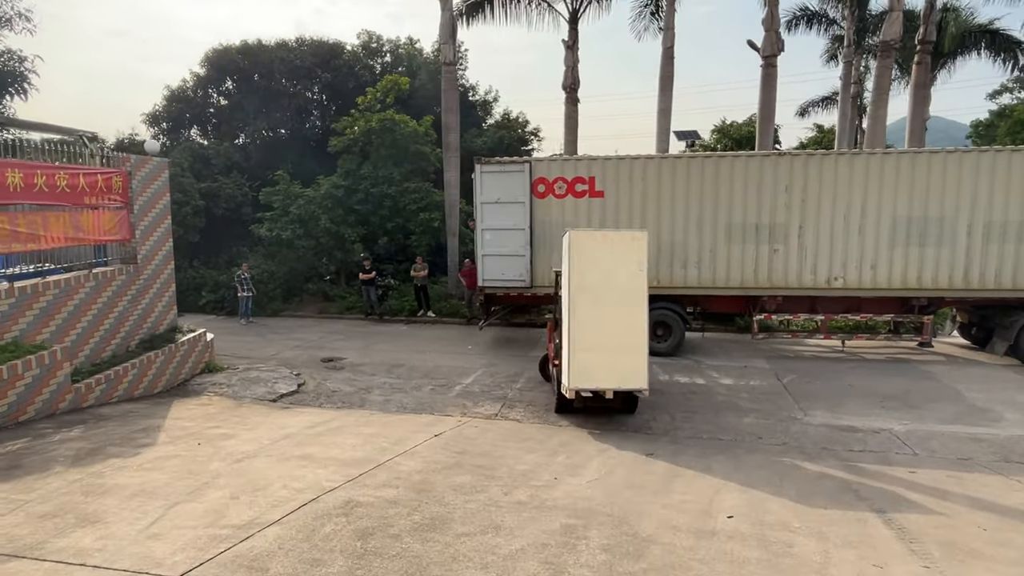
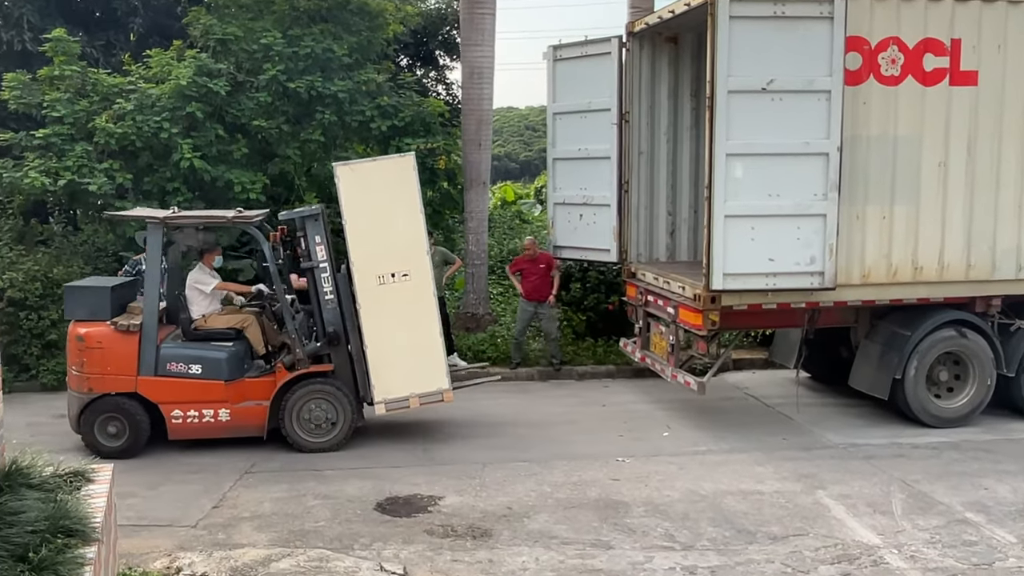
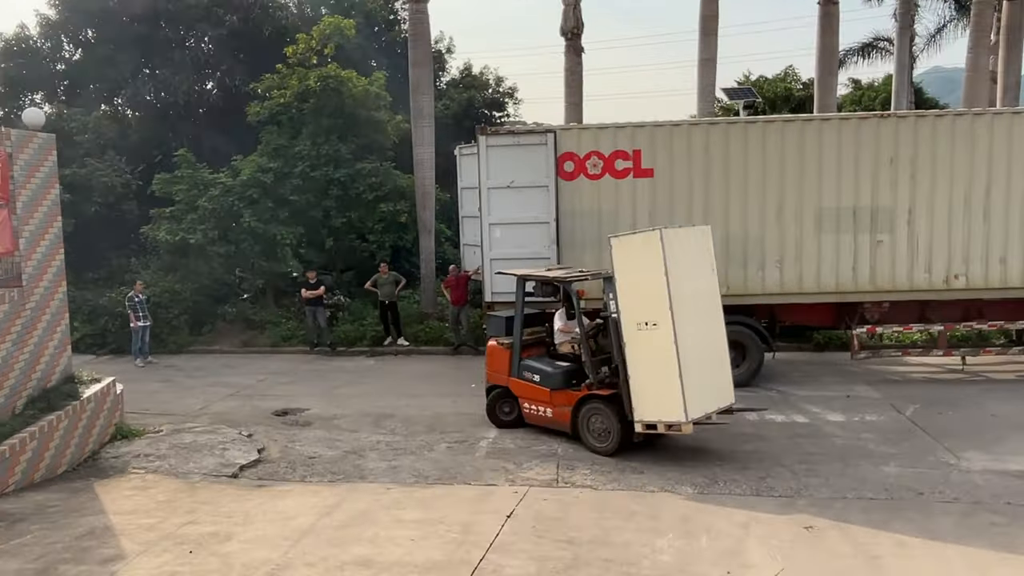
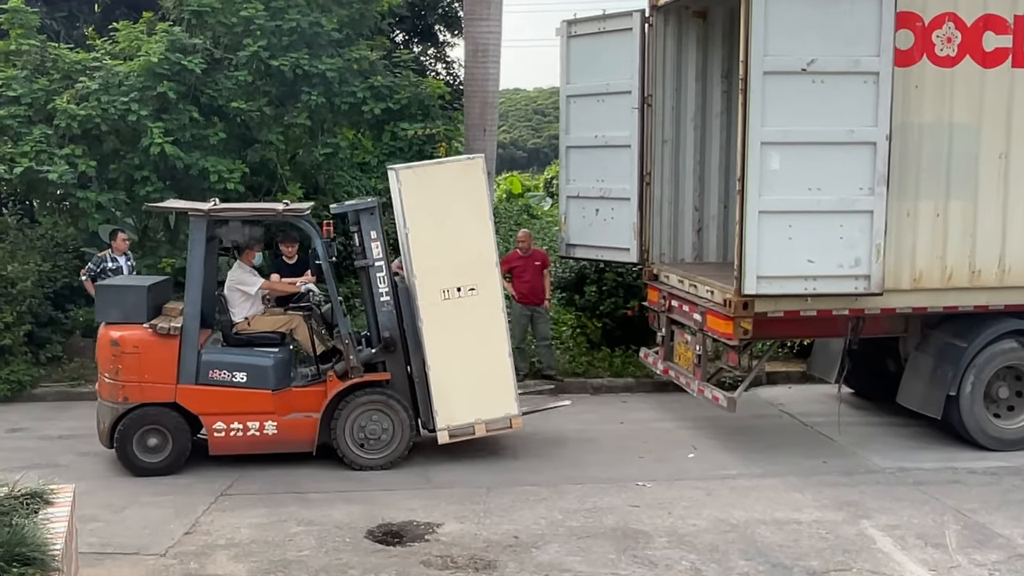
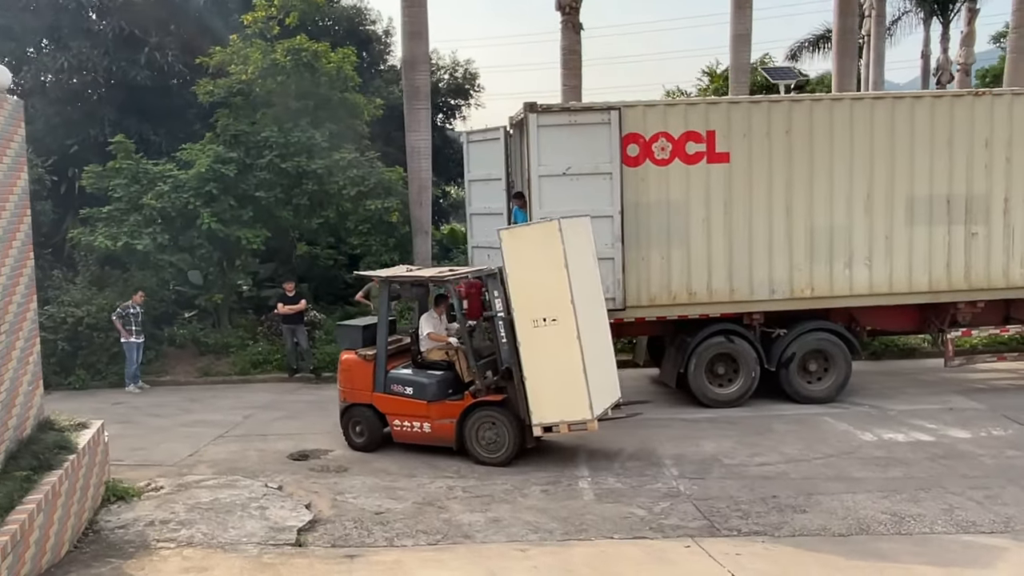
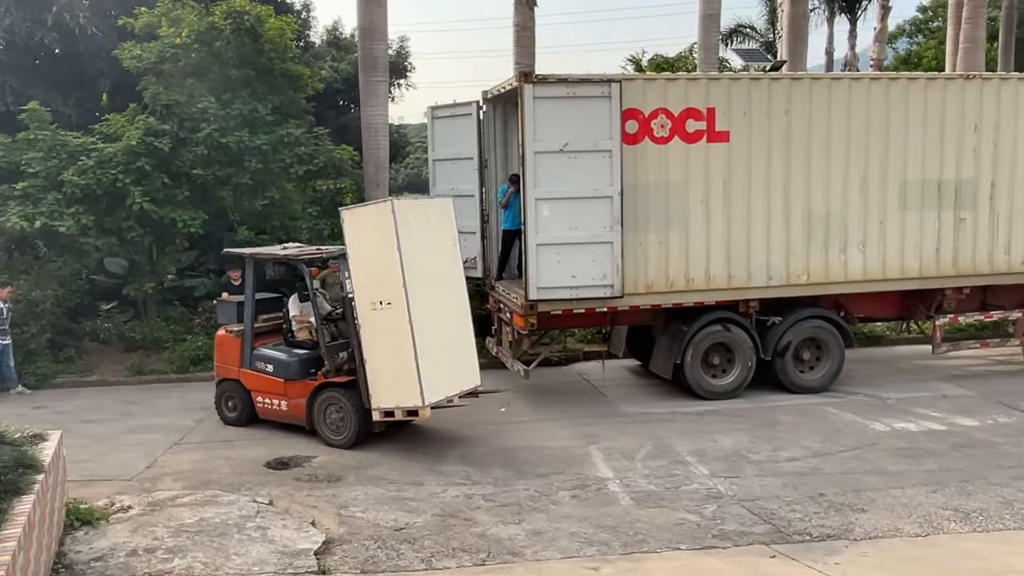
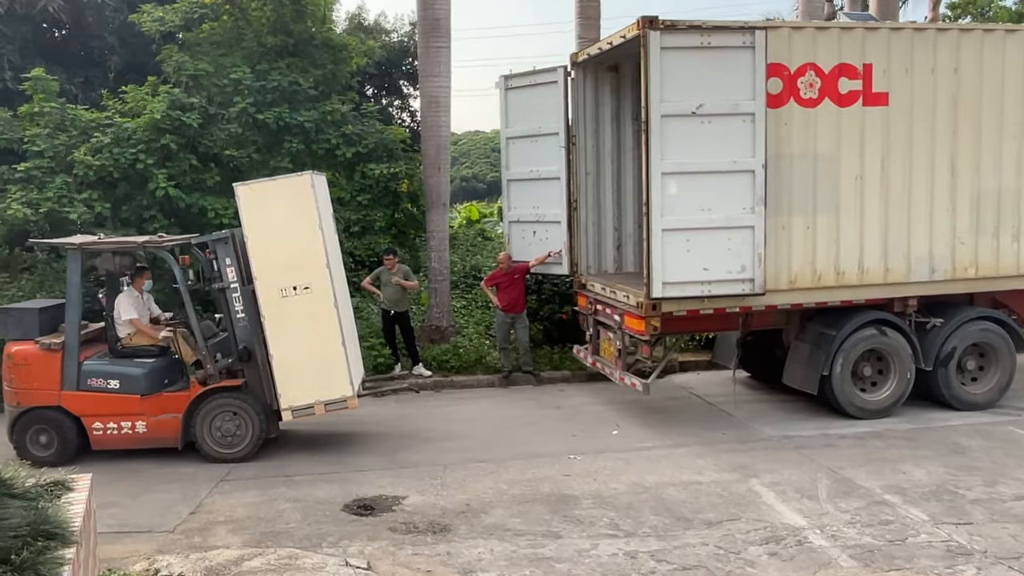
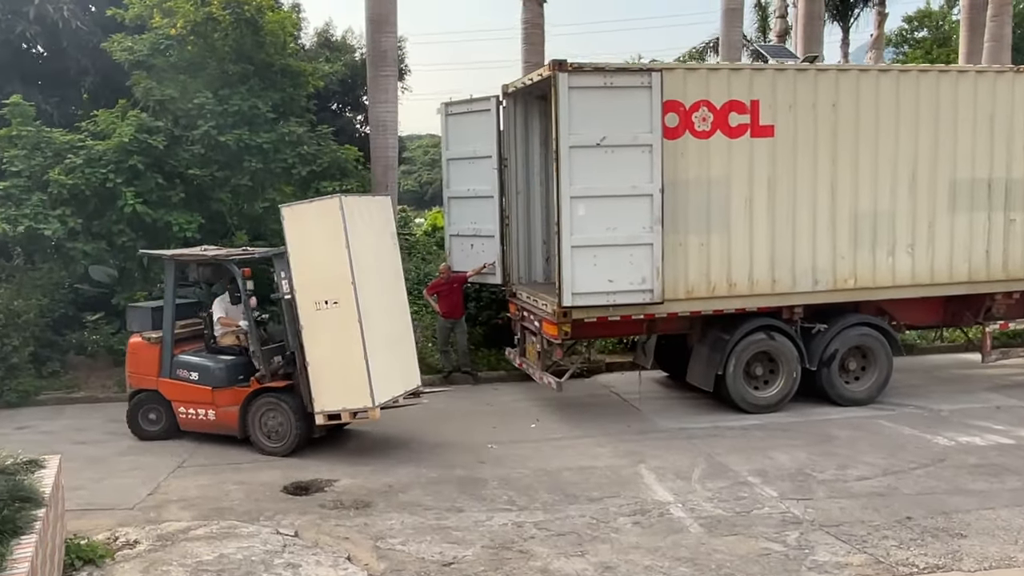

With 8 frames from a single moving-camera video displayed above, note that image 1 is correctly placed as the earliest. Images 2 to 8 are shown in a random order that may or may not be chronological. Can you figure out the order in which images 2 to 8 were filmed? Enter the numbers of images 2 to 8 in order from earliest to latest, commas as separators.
3, 5, 6, 8, 7, 2, 4
